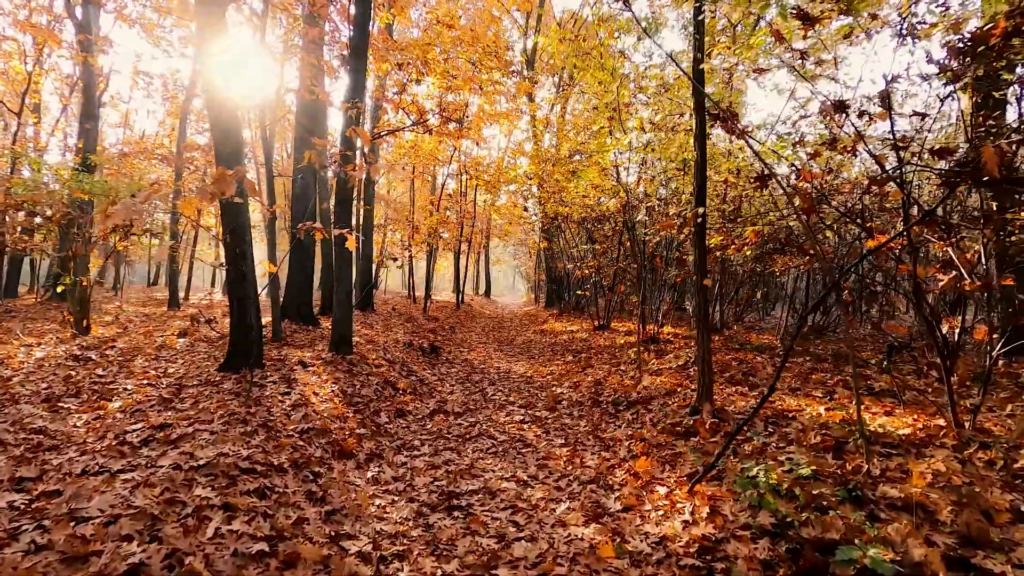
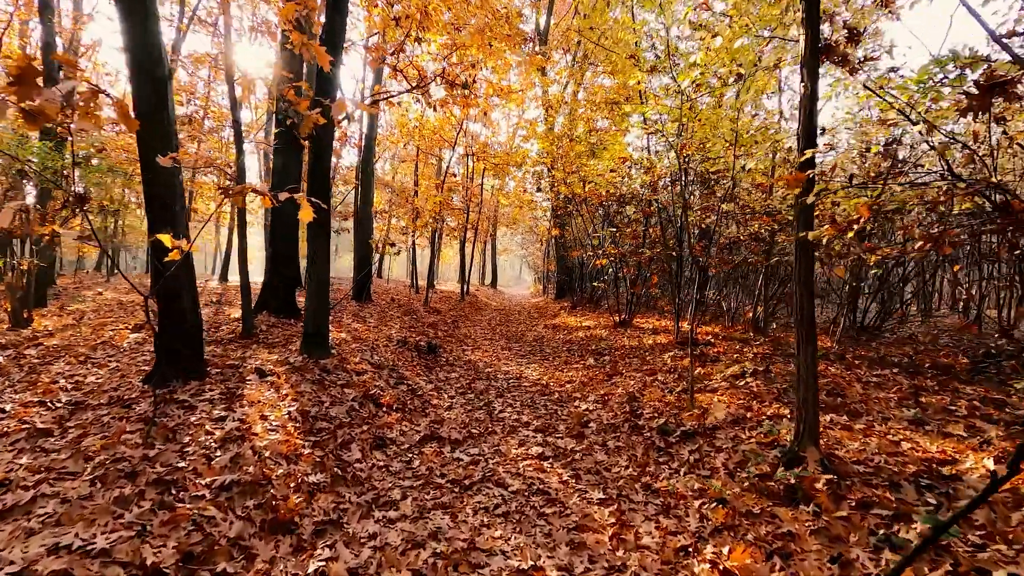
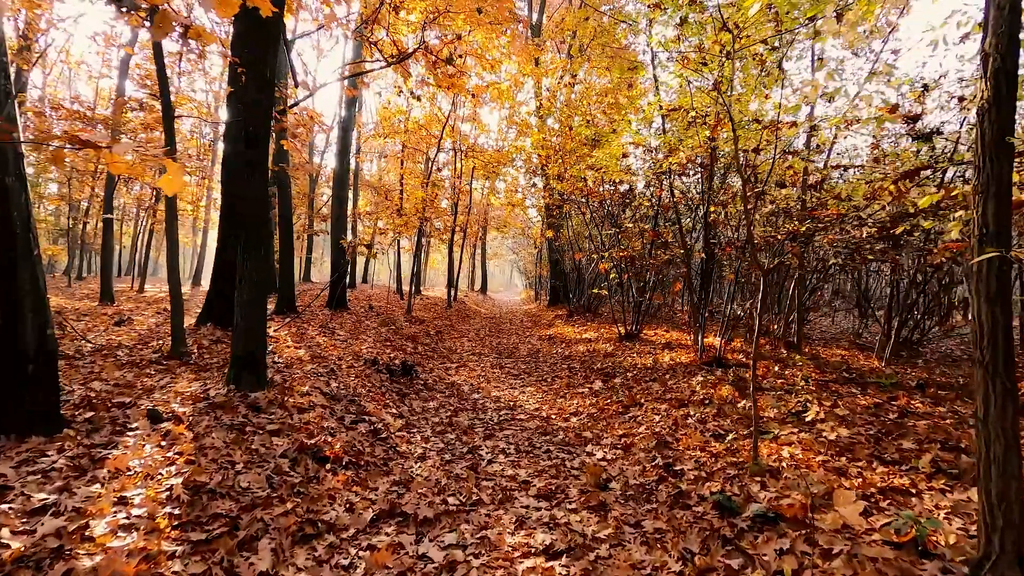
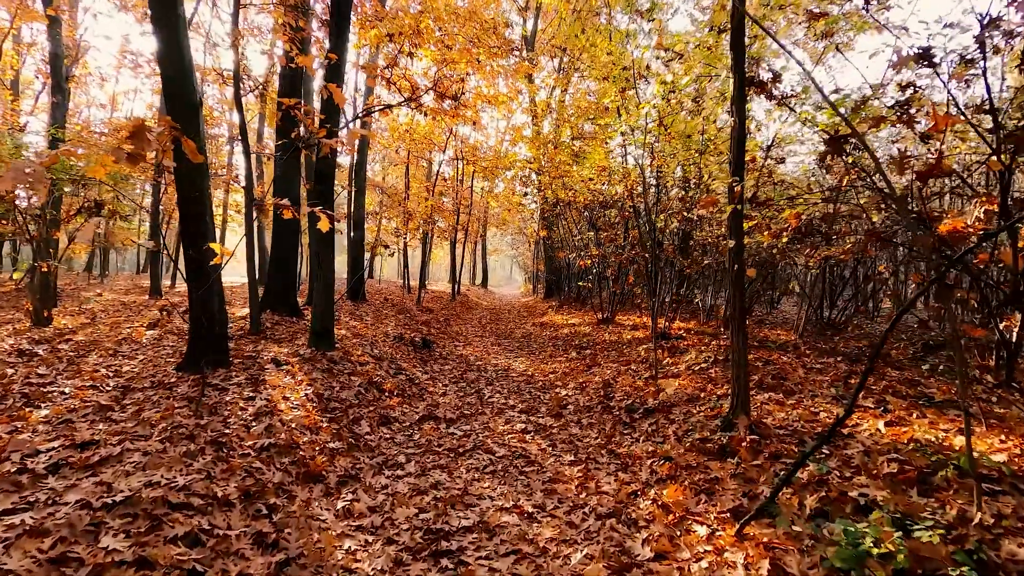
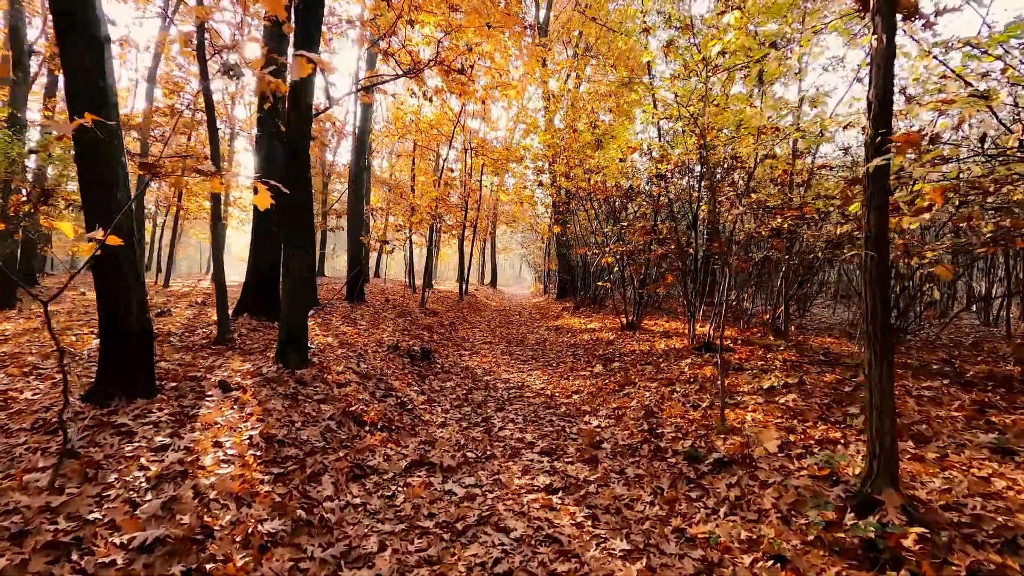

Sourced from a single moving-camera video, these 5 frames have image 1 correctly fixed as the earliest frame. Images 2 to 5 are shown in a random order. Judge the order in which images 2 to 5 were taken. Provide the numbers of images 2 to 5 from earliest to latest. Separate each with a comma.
4, 2, 5, 3
